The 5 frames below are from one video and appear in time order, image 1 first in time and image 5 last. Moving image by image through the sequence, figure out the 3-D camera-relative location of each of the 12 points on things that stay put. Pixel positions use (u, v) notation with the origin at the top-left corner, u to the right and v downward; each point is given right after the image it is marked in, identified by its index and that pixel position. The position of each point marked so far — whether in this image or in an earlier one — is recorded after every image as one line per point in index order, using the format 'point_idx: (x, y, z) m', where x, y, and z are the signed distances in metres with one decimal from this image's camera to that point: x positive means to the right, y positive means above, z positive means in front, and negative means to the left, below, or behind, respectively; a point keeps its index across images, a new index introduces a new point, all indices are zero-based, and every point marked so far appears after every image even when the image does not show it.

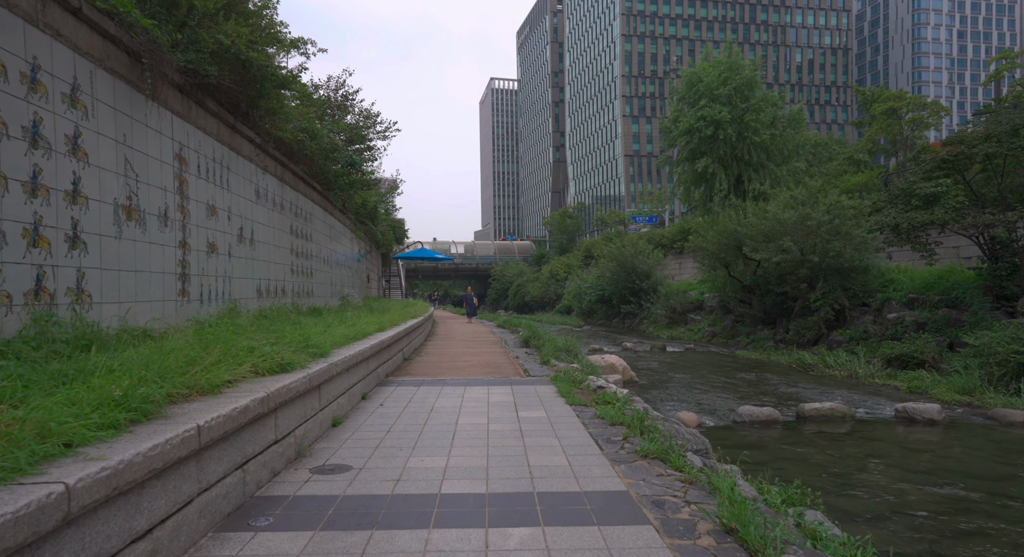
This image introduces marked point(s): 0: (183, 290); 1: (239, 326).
0: (-3.3, -0.1, +6.0) m
1: (-2.3, -0.4, +5.2) m
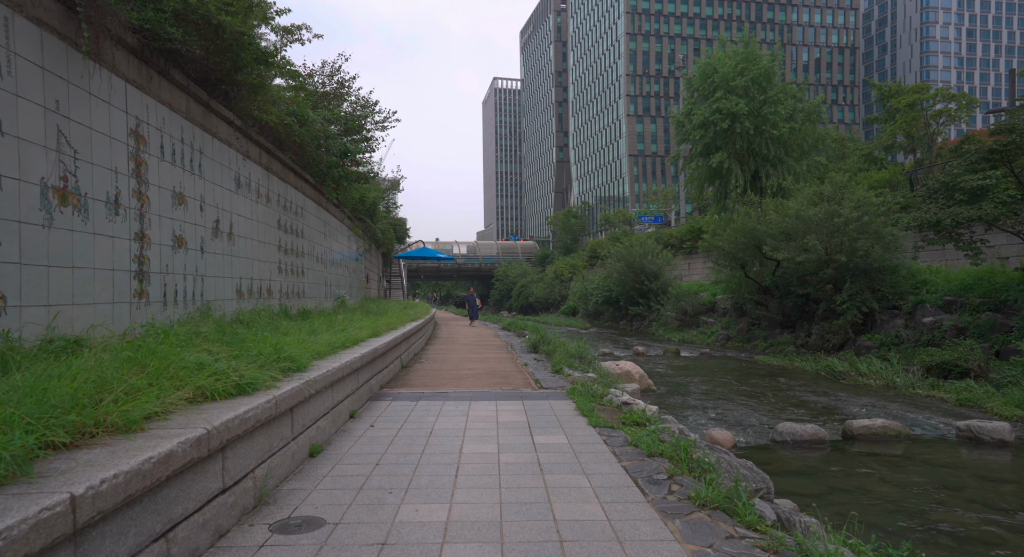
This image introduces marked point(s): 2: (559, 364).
0: (-3.1, -0.1, +5.1) m
1: (-2.2, -0.4, +4.3) m
2: (+0.7, -1.3, +9.2) m
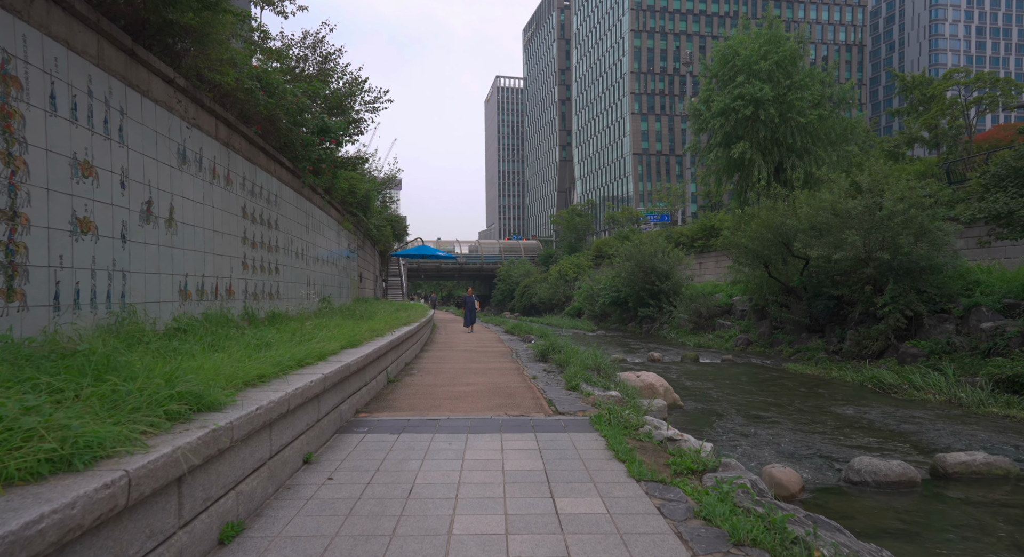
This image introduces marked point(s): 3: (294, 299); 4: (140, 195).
0: (-3.1, -0.1, +3.7) m
1: (-2.1, -0.4, +2.9) m
2: (+0.8, -1.3, +7.7) m
3: (-3.6, -0.3, +10.1) m
4: (-3.3, +0.7, +5.3) m
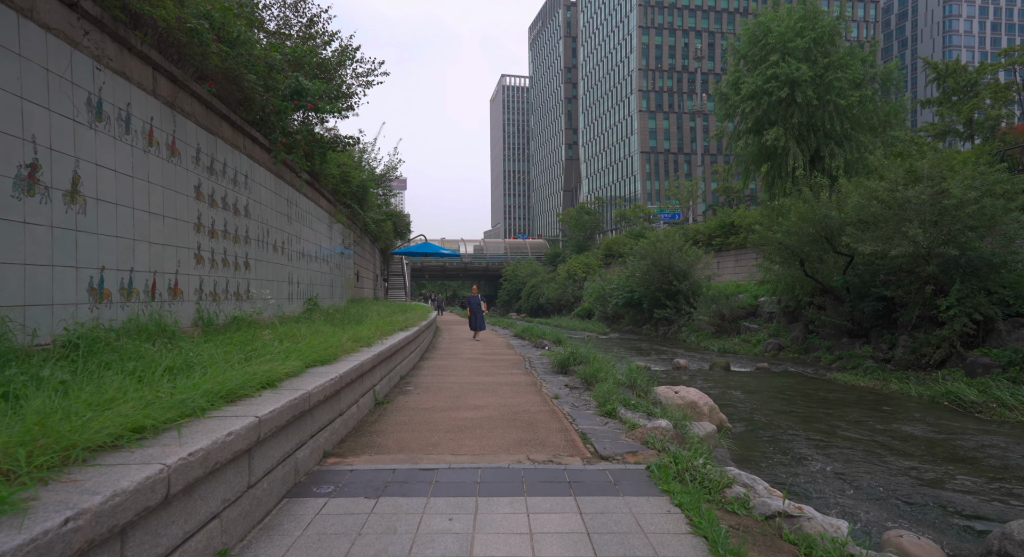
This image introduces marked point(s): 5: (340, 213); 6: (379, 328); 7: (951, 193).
0: (-2.9, 0.0, +2.2) m
1: (-2.0, -0.3, +1.3) m
2: (+1.0, -1.2, +6.2) m
3: (-3.4, -0.3, +8.6) m
4: (-3.1, +0.8, +3.8) m
5: (-4.0, +1.5, +14.1) m
6: (-1.8, -0.7, +8.3) m
7: (+8.2, +1.6, +11.3) m
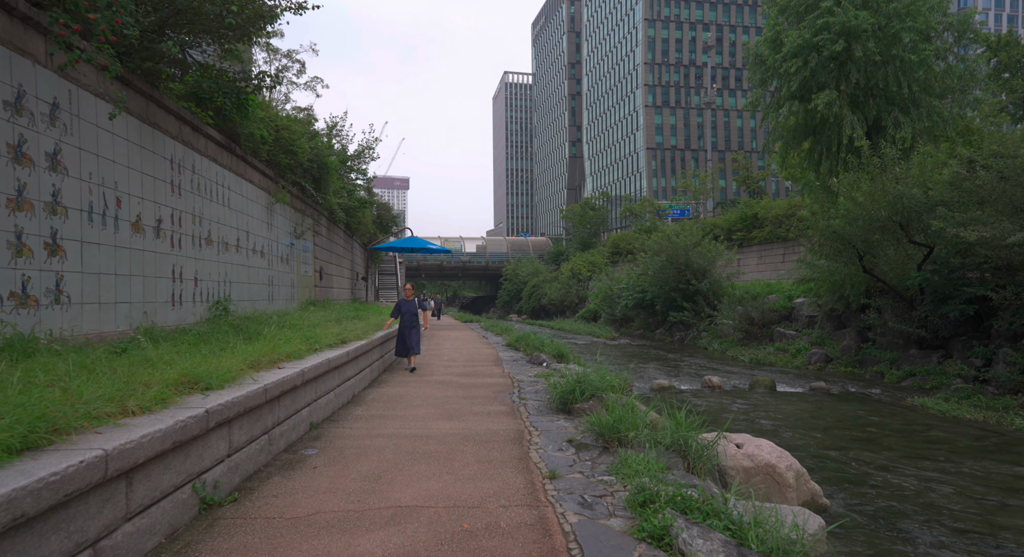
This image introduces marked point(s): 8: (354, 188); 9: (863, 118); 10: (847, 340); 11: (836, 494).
0: (-3.2, 0.0, -0.8) m
1: (-2.3, -0.3, -1.7) m
2: (+0.8, -1.2, +3.2) m
3: (-3.7, -0.2, +5.7) m
4: (-3.3, +0.8, +0.8) m
5: (-4.2, +1.5, +11.1) m
6: (-2.0, -0.6, +5.3) m
7: (+8.0, +1.7, +8.3) m
8: (-4.7, +2.8, +18.1) m
9: (+7.8, +3.5, +13.4) m
10: (+8.0, -1.5, +14.4) m
11: (+3.0, -2.0, +5.6) m
